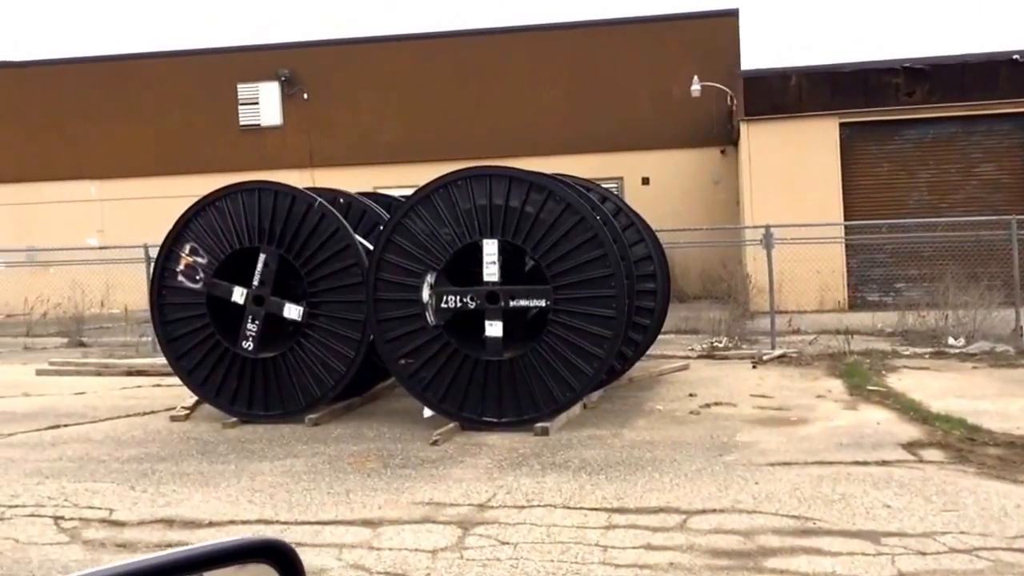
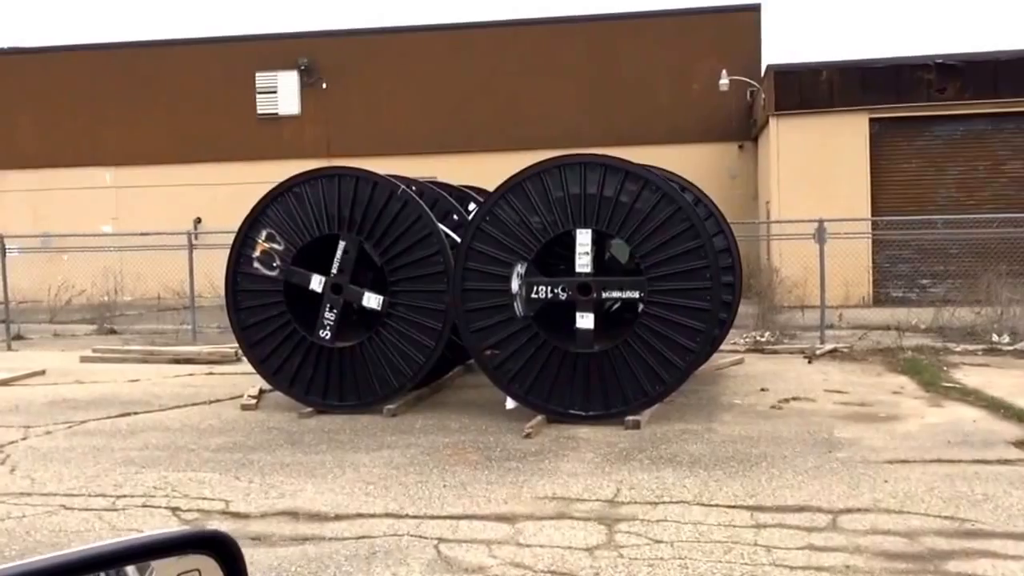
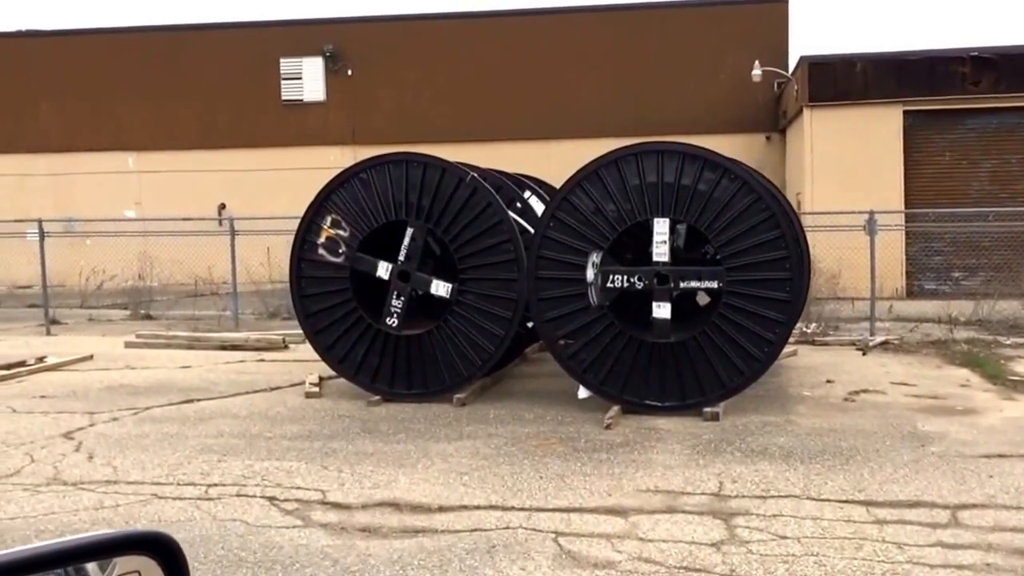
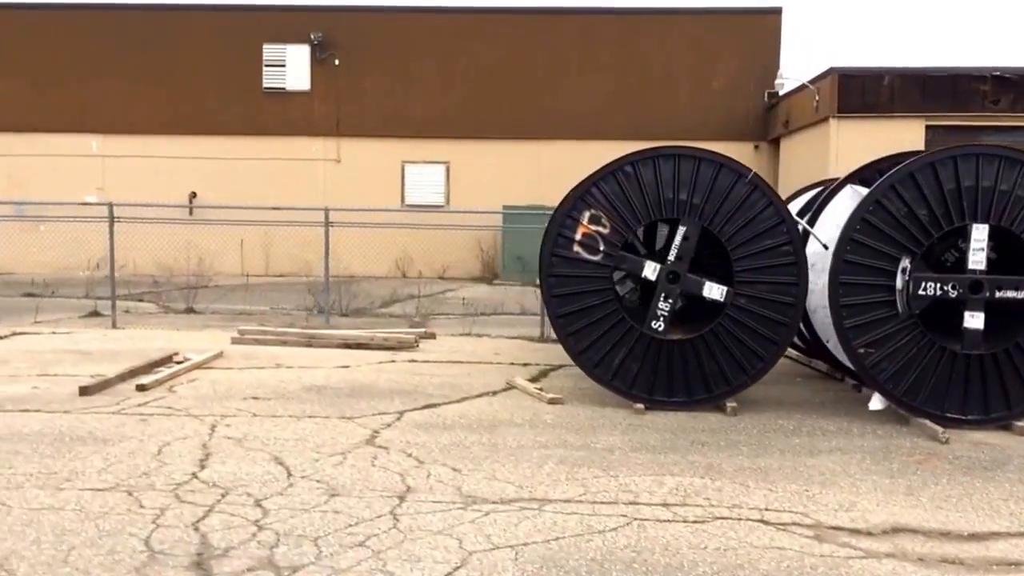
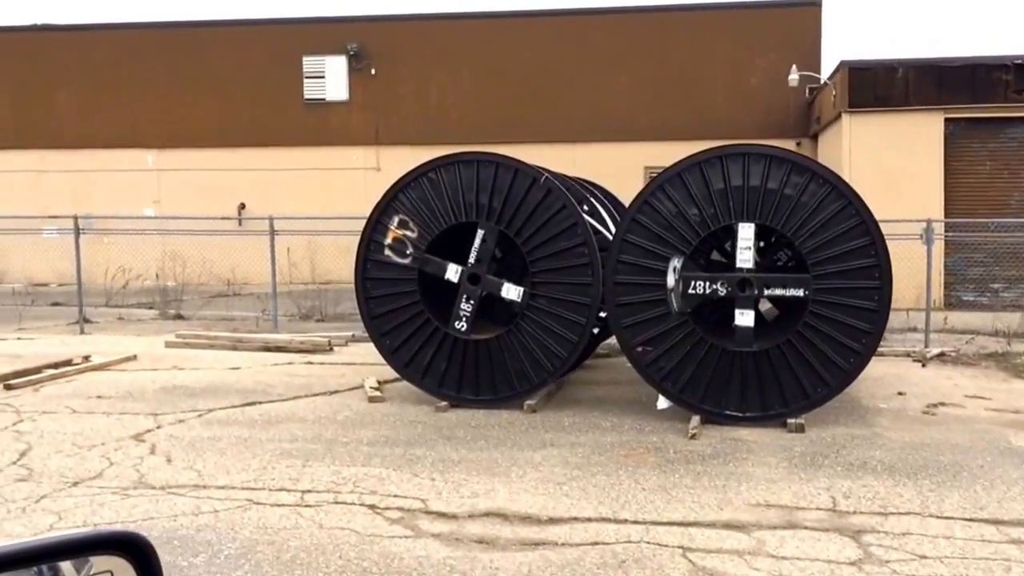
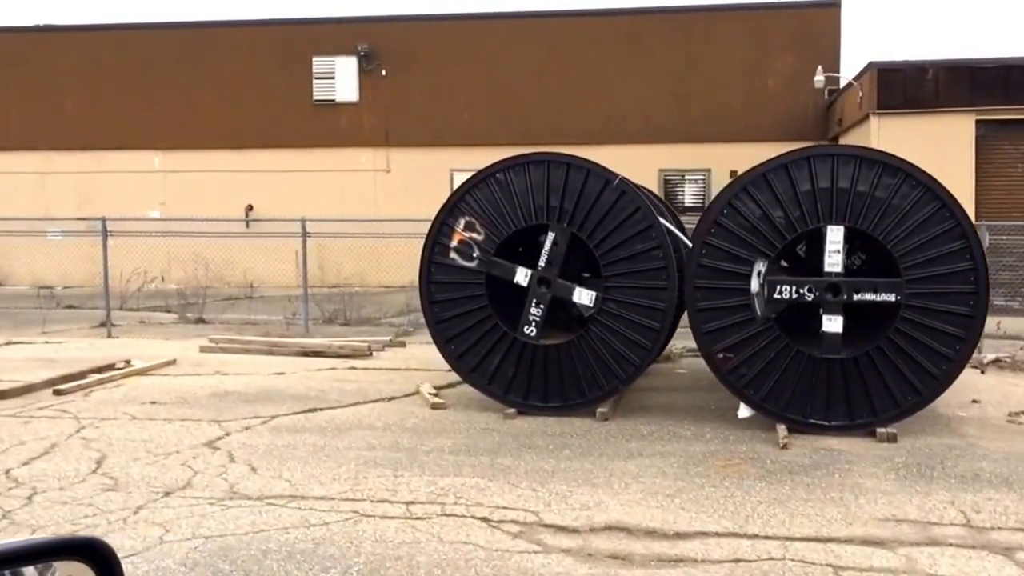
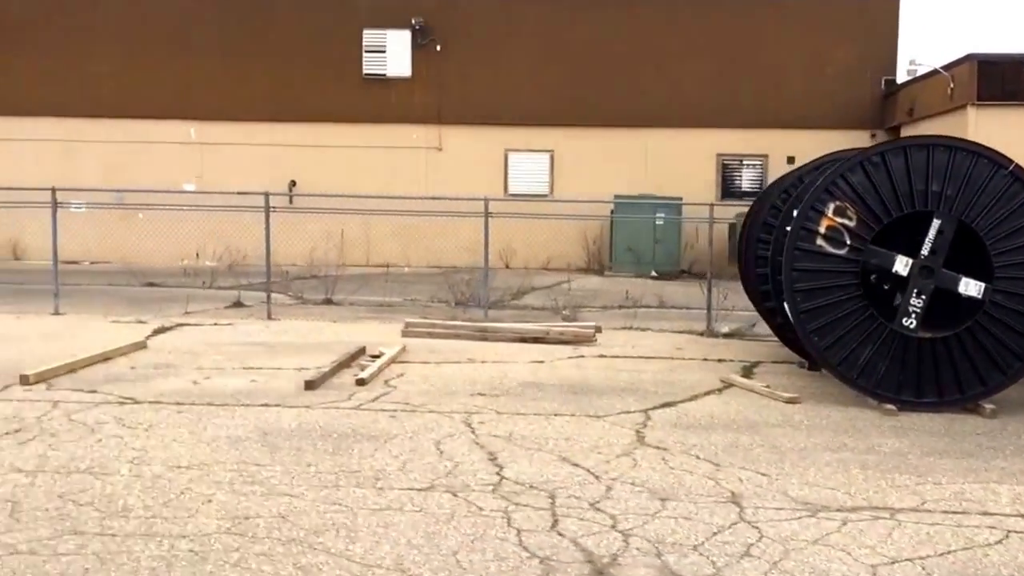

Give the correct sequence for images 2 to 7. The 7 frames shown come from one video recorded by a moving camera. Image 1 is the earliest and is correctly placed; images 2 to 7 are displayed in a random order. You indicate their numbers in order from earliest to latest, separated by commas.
2, 3, 5, 6, 4, 7
